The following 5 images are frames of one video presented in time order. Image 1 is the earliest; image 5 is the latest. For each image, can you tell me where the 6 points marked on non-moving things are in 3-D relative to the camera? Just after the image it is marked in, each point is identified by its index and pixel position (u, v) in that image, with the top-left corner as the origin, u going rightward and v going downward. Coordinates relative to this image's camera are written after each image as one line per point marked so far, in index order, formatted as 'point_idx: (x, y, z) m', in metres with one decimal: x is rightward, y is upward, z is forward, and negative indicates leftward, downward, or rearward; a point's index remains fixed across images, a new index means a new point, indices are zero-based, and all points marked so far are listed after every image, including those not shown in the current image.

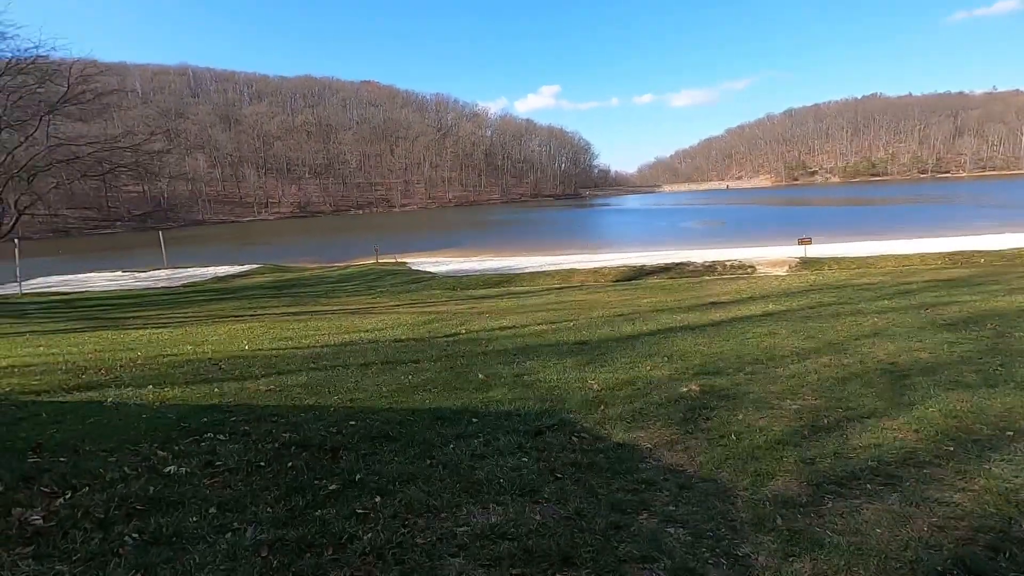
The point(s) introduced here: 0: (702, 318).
0: (+3.1, -0.5, +8.7) m
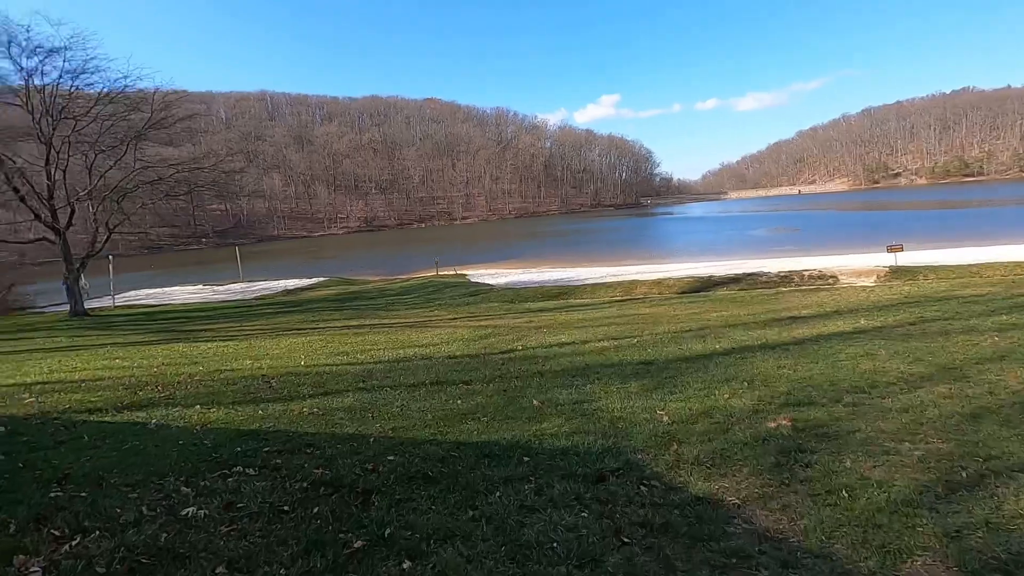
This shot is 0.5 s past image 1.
0: (+4.0, -0.7, +7.9) m
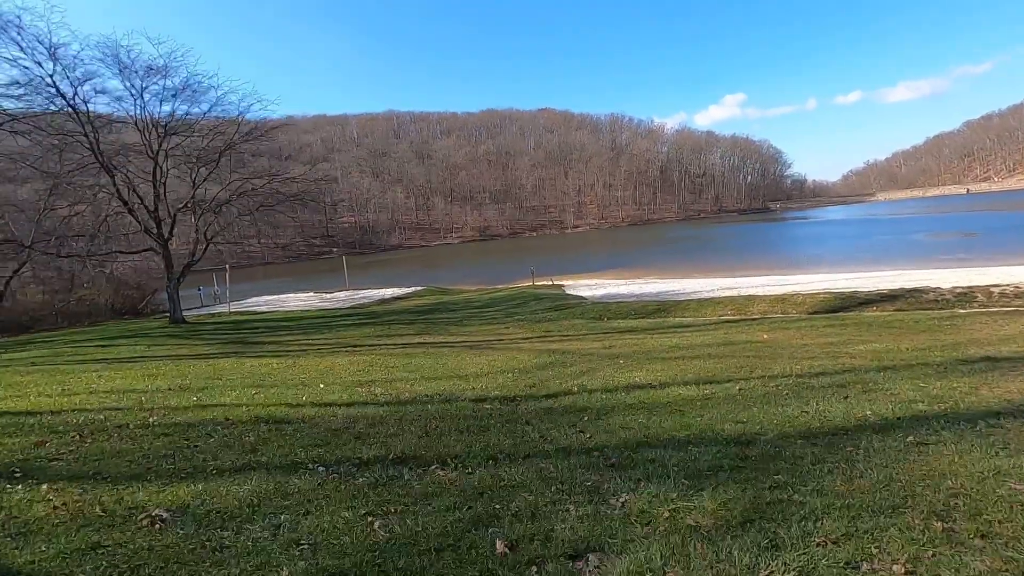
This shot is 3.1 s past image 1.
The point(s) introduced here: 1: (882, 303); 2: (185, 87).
0: (+4.4, -1.0, +5.0) m
1: (+9.3, -0.4, +13.4) m
2: (-10.5, +6.4, +17.0) m
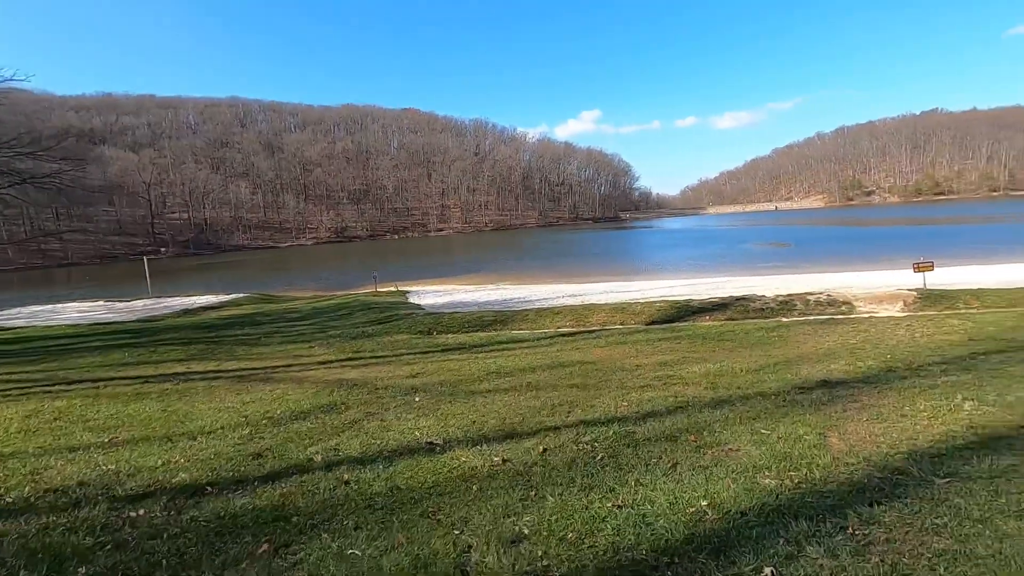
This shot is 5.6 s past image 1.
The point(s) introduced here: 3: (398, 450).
0: (+2.3, -1.2, +3.8) m
1: (+5.0, -0.6, +13.1) m
2: (-15.1, +6.1, +11.8) m
3: (-1.0, -1.3, +4.6) m
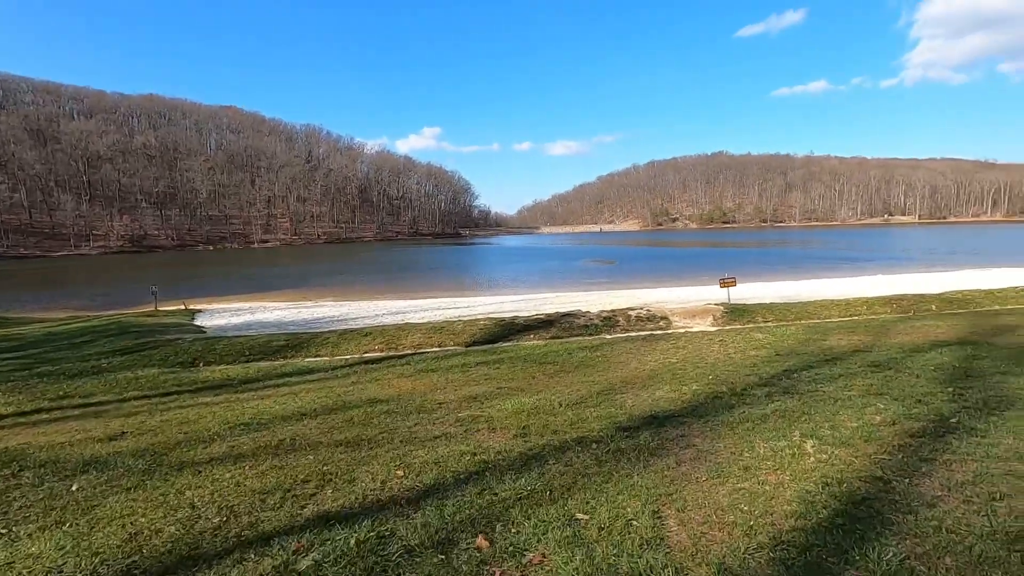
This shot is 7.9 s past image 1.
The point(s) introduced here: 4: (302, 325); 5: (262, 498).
0: (+0.8, -1.2, +2.5) m
1: (+0.6, -0.9, +12.2) m
2: (-18.3, +5.8, +5.4) m
3: (-2.6, -1.4, +2.3) m
4: (-5.7, -1.0, +14.4) m
5: (-1.6, -1.4, +3.6) m
